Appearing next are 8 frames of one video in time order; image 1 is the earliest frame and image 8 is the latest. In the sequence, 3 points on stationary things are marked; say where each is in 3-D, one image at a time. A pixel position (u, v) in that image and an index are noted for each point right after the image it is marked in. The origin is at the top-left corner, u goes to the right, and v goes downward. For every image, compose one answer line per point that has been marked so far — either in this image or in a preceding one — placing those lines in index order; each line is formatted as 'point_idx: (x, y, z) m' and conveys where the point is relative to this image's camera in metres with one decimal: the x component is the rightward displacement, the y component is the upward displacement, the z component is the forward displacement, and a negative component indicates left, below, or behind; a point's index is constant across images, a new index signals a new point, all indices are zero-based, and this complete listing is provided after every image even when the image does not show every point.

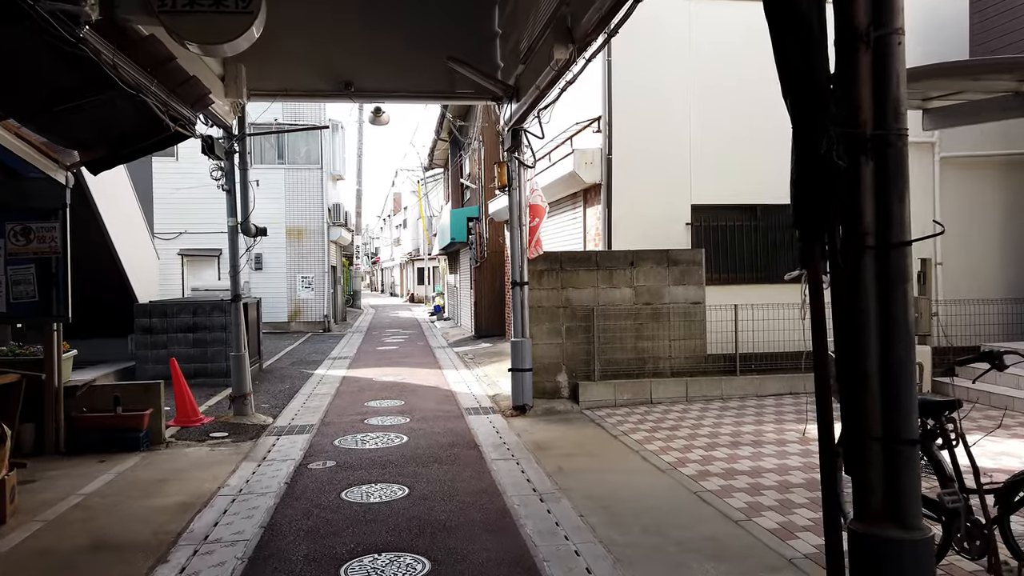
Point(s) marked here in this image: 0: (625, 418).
0: (+1.3, -1.5, +8.6) m
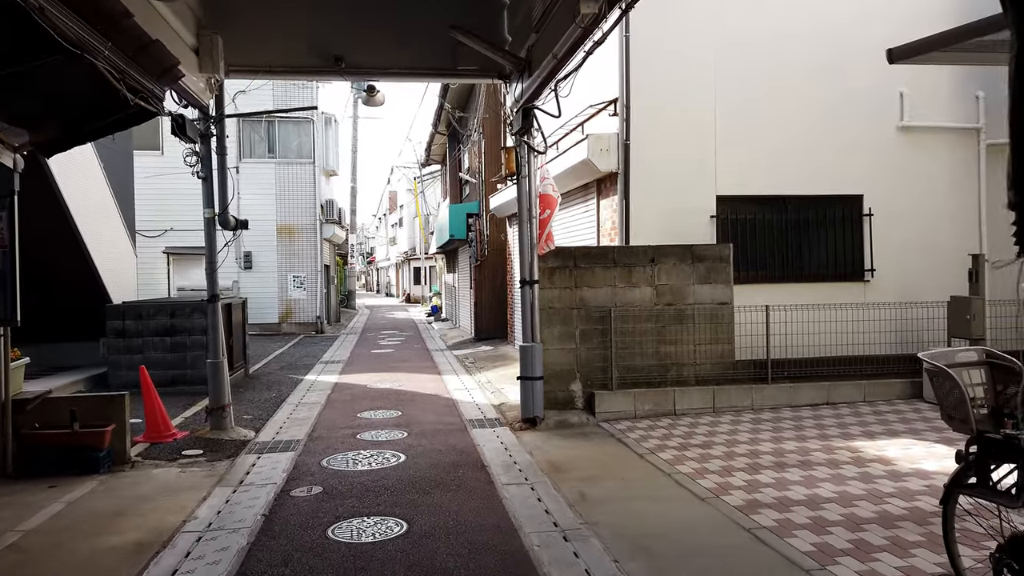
0: (+1.4, -1.5, +7.7) m
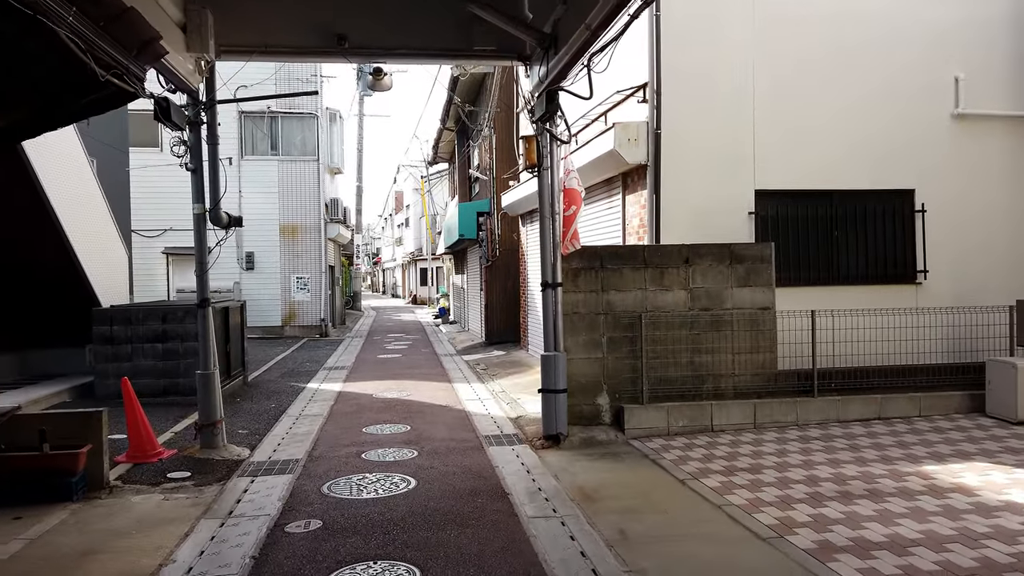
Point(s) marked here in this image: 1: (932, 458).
0: (+1.6, -1.5, +6.9) m
1: (+3.5, -1.4, +6.4) m
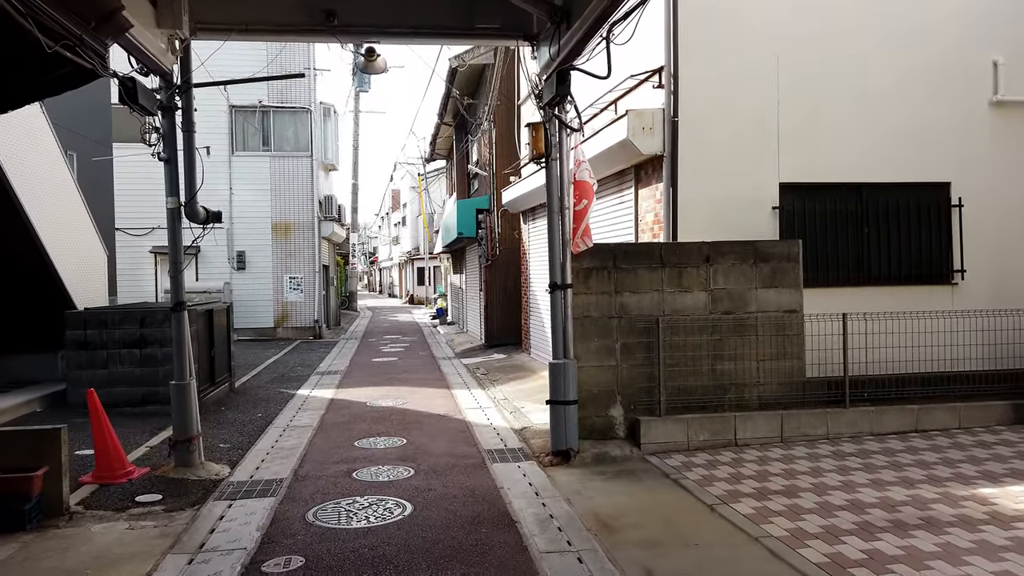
0: (+1.6, -1.5, +6.2) m
1: (+3.6, -1.4, +5.8) m
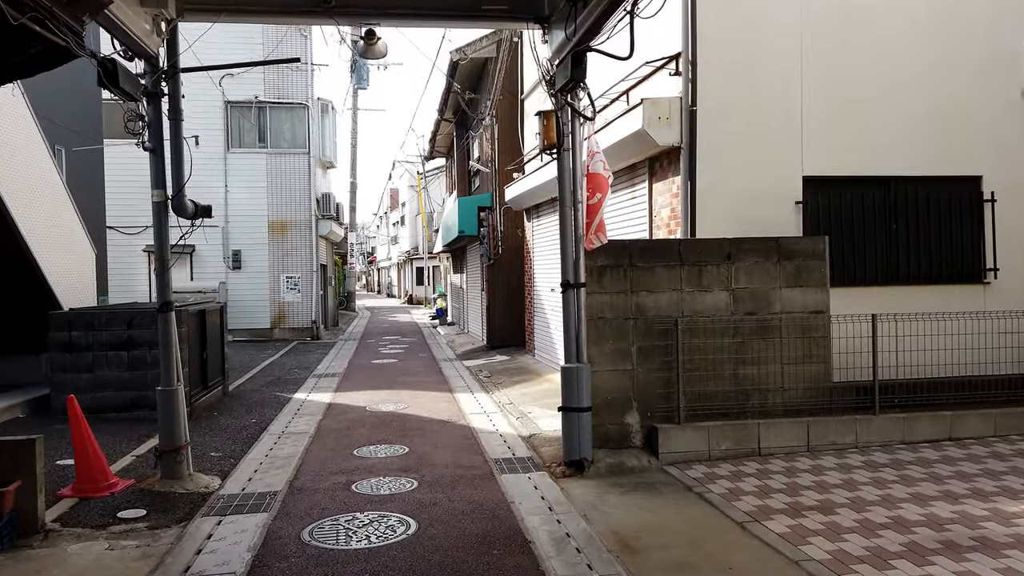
0: (+1.7, -1.5, +5.8) m
1: (+3.7, -1.4, +5.4) m
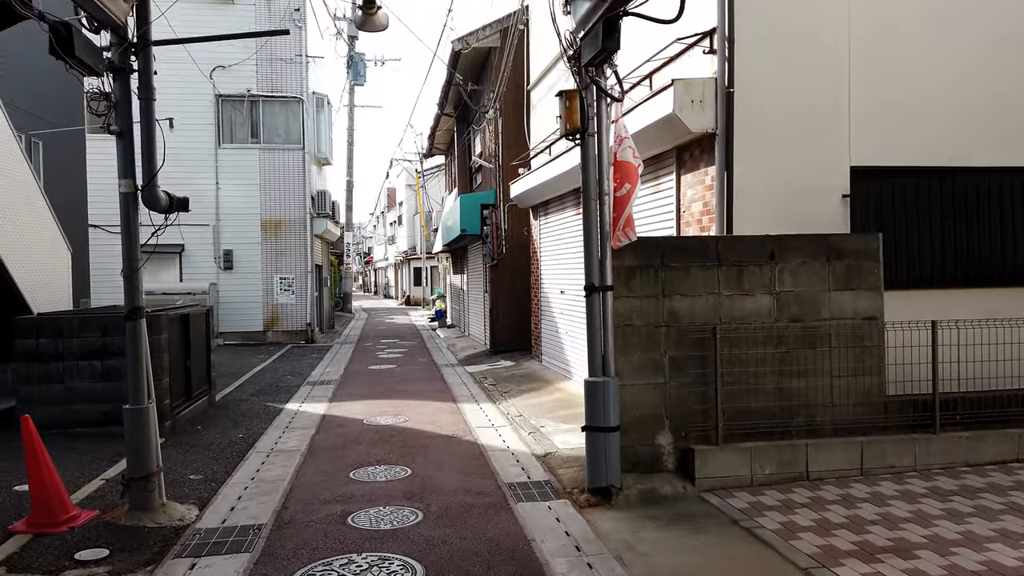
0: (+1.8, -1.5, +5.1) m
1: (+3.8, -1.5, +4.6) m
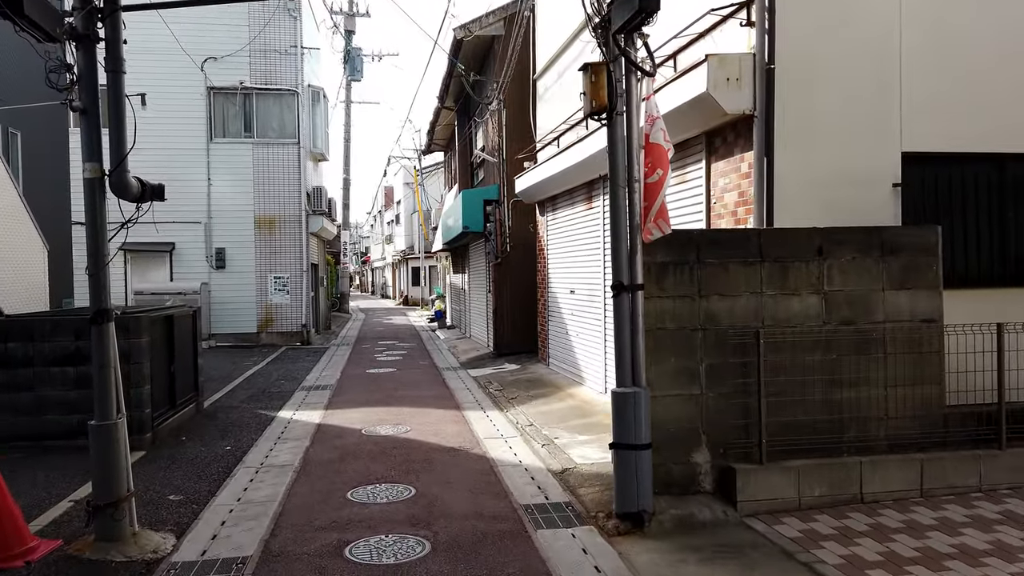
0: (+2.0, -1.5, +4.4) m
1: (+3.9, -1.5, +4.0) m
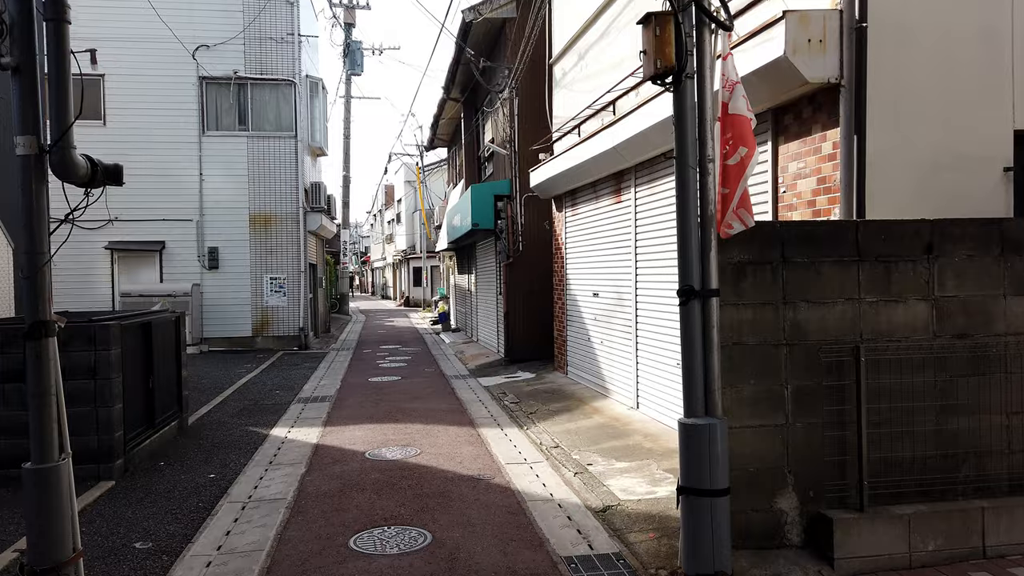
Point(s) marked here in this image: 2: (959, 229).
0: (+2.2, -1.5, +3.4) m
1: (+4.2, -1.5, +3.0) m
2: (+2.5, +0.3, +4.4) m
